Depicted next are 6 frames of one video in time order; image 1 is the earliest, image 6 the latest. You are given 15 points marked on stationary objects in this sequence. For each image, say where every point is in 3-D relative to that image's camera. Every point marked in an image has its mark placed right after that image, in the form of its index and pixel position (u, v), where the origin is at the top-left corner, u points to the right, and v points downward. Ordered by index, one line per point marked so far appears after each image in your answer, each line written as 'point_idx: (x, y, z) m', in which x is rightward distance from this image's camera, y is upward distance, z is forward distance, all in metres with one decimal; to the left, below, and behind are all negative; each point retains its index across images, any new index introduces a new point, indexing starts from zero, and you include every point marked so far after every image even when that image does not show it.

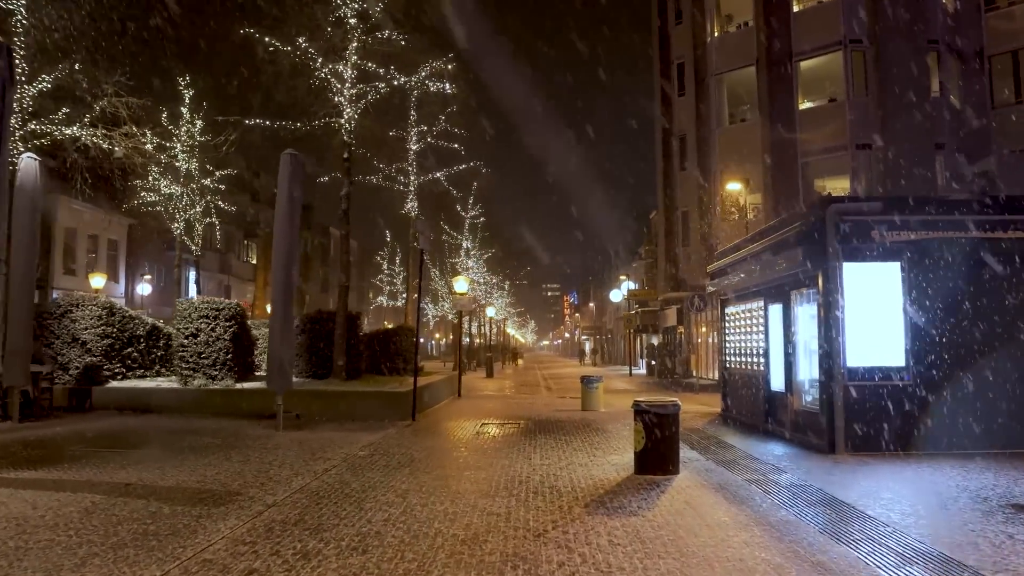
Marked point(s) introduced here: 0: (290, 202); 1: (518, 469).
0: (-3.9, +1.5, +13.4) m
1: (+0.1, -2.3, +9.4) m
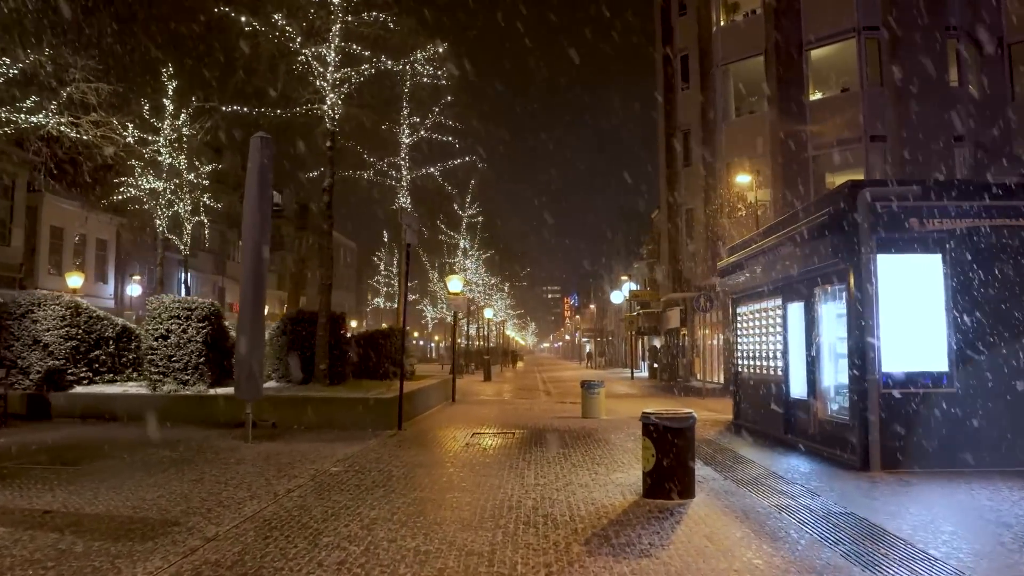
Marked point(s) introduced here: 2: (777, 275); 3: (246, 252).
0: (-4.0, +1.6, +12.2) m
1: (0.0, -2.2, +8.2) m
2: (+4.4, +0.2, +12.6) m
3: (-4.2, +0.6, +12.0) m
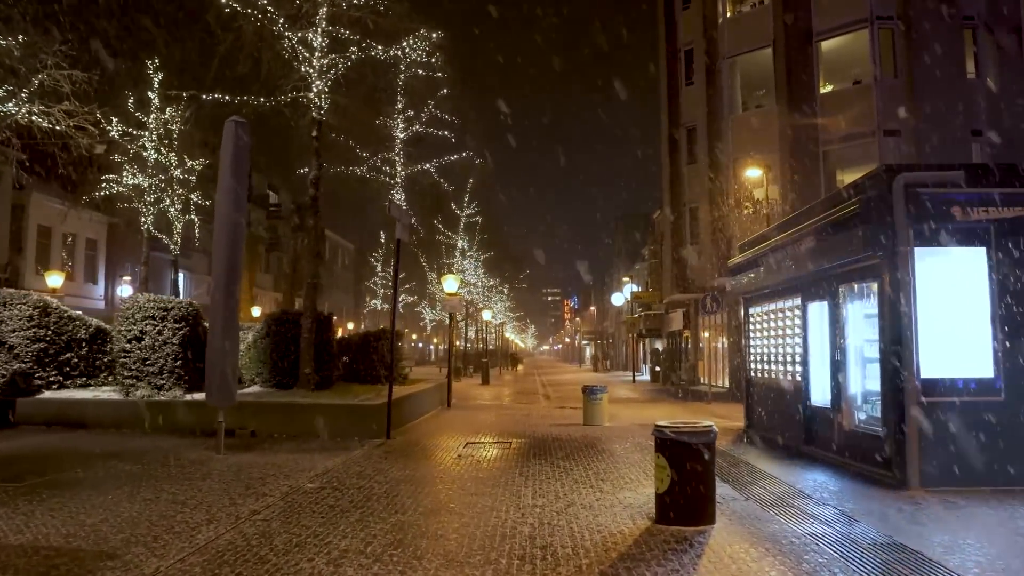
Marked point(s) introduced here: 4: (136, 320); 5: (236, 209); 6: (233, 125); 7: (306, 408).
0: (-4.1, +1.6, +11.2) m
1: (-0.1, -2.2, +7.2) m
2: (+4.3, +0.2, +11.6) m
3: (-4.2, +0.6, +11.0) m
4: (-7.3, -0.6, +14.8) m
5: (-4.1, +1.2, +11.2) m
6: (-4.1, +2.4, +11.2) m
7: (-3.7, -2.1, +13.6) m
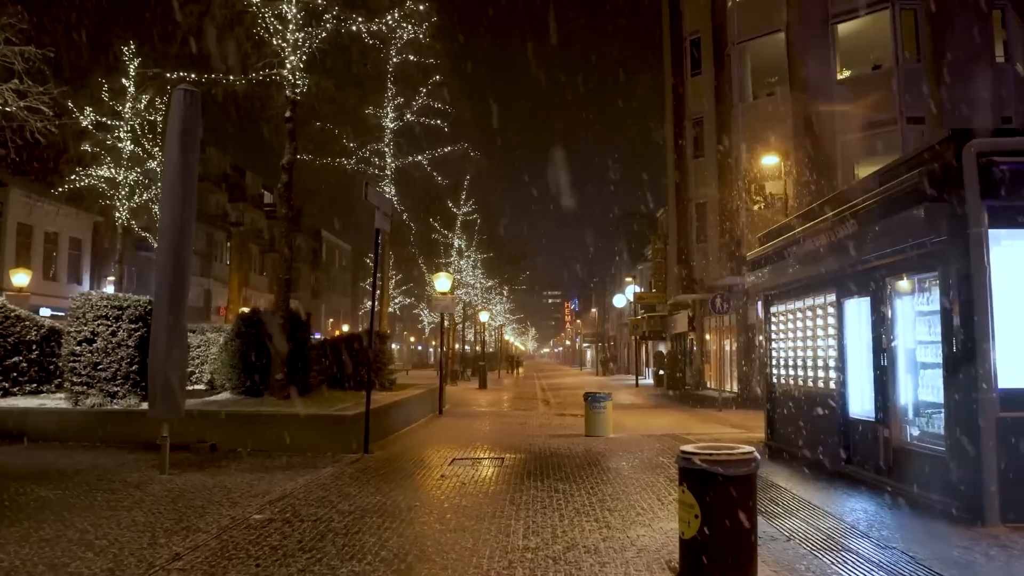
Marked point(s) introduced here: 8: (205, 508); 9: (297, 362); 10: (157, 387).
0: (-4.2, +1.7, +9.7) m
1: (-0.2, -2.1, +5.7) m
2: (+4.2, +0.3, +10.1) m
3: (-4.4, +0.7, +9.6) m
4: (-7.5, -0.6, +13.3) m
5: (-4.2, +1.2, +9.7) m
6: (-4.2, +2.5, +9.7) m
7: (-3.8, -2.1, +12.1) m
8: (-3.1, -2.2, +7.8) m
9: (-4.2, -1.4, +14.9) m
10: (-4.4, -1.2, +9.3) m
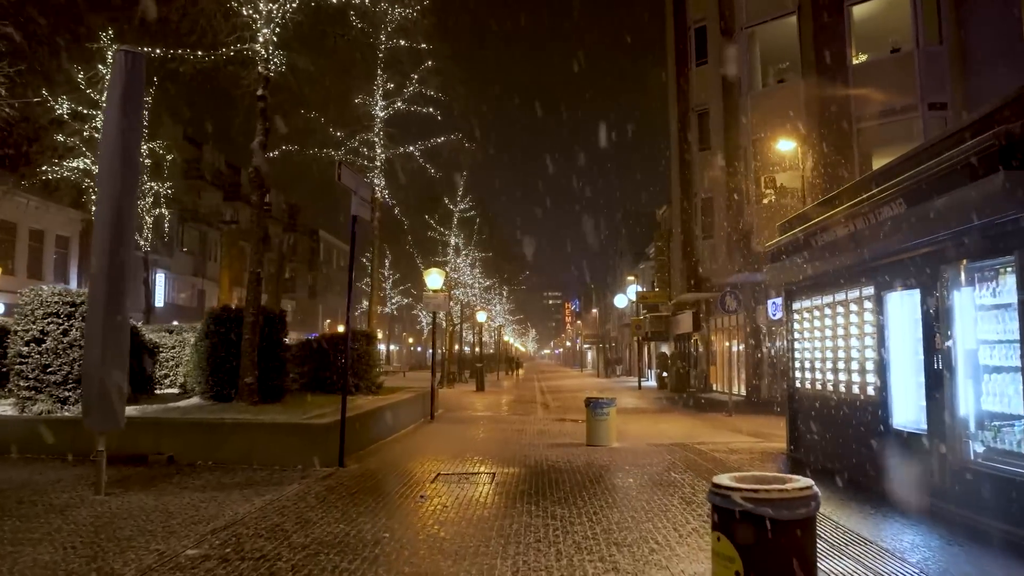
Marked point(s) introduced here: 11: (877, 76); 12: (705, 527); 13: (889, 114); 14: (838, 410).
0: (-4.3, +1.8, +8.5) m
1: (-0.3, -2.0, +4.4) m
2: (+4.1, +0.4, +8.8) m
3: (-4.5, +0.8, +8.3) m
4: (-7.6, -0.5, +12.1) m
5: (-4.3, +1.3, +8.4) m
6: (-4.3, +2.6, +8.4) m
7: (-3.9, -2.0, +10.8) m
8: (-3.2, -2.1, +6.5) m
9: (-4.3, -1.3, +13.6) m
10: (-4.5, -1.1, +8.1) m
11: (+9.7, +5.6, +20.1) m
12: (+1.7, -2.1, +6.8) m
13: (+9.9, +4.6, +19.8) m
14: (+4.2, -1.6, +9.7) m
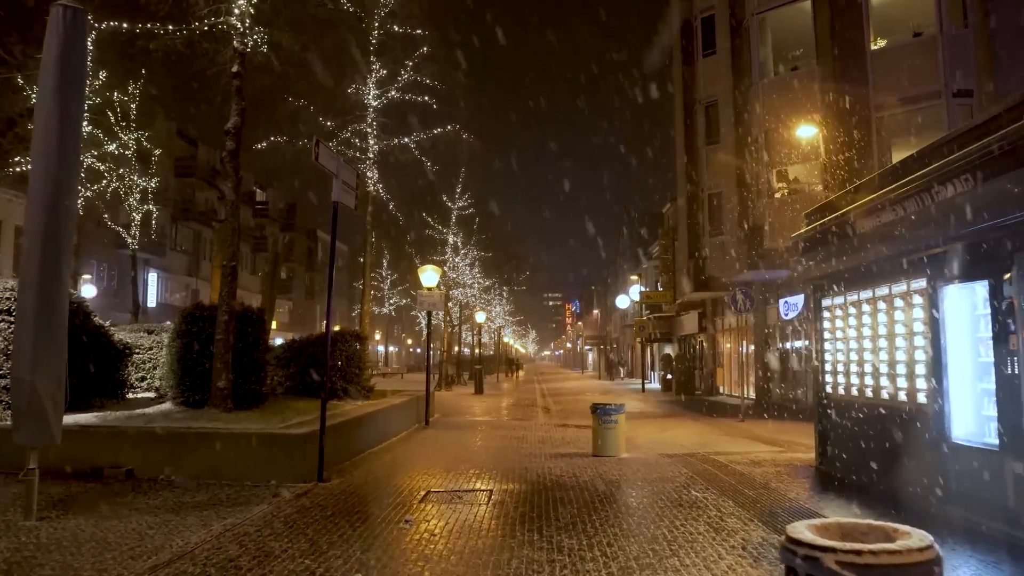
0: (-4.3, +1.9, +7.3) m
1: (-0.3, -1.9, +3.3) m
2: (+4.1, +0.5, +7.7) m
3: (-4.5, +0.9, +7.2) m
4: (-7.6, -0.4, +10.9) m
5: (-4.3, +1.4, +7.3) m
6: (-4.3, +2.6, +7.3) m
7: (-3.9, -1.9, +9.7) m
8: (-3.2, -2.1, +5.4) m
9: (-4.3, -1.3, +12.5) m
10: (-4.5, -1.0, +6.9) m
11: (+9.7, +5.7, +18.9) m
12: (+1.7, -2.0, +5.6) m
13: (+9.9, +4.6, +18.7) m
14: (+4.2, -1.5, +8.6) m
